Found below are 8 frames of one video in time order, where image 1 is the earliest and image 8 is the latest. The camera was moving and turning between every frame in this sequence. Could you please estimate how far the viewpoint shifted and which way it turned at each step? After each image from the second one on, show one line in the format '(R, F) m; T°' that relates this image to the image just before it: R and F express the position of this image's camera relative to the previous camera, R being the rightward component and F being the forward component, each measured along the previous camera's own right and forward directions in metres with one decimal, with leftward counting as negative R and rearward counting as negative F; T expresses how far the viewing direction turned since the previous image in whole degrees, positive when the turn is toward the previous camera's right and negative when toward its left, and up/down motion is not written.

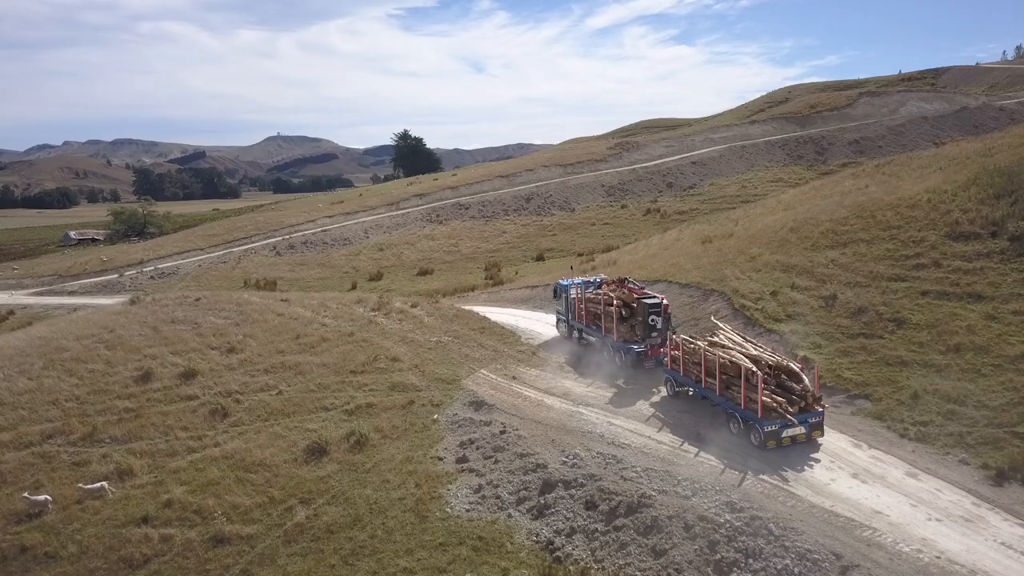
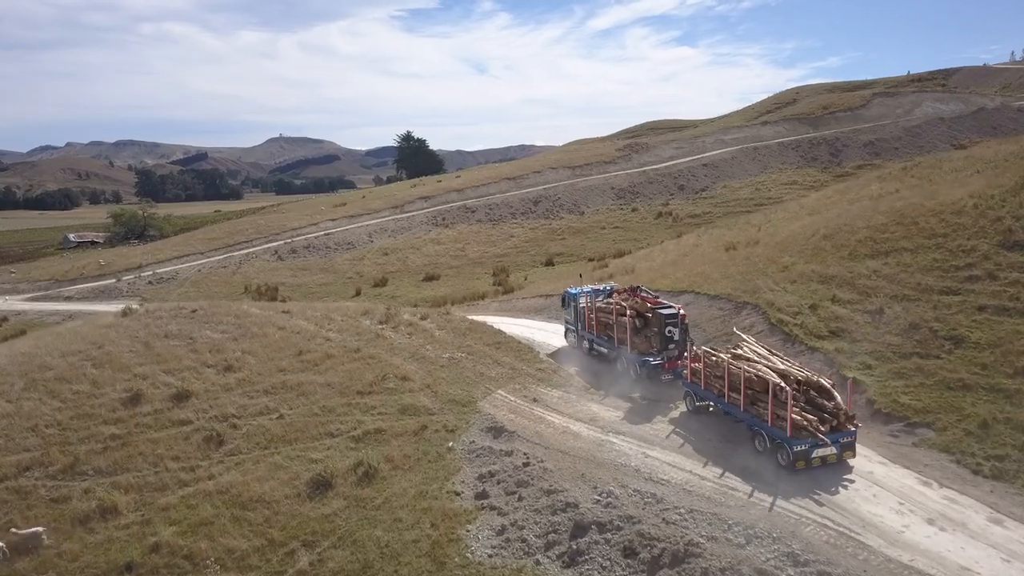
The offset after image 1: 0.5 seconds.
(-0.5, +1.8) m; 0°
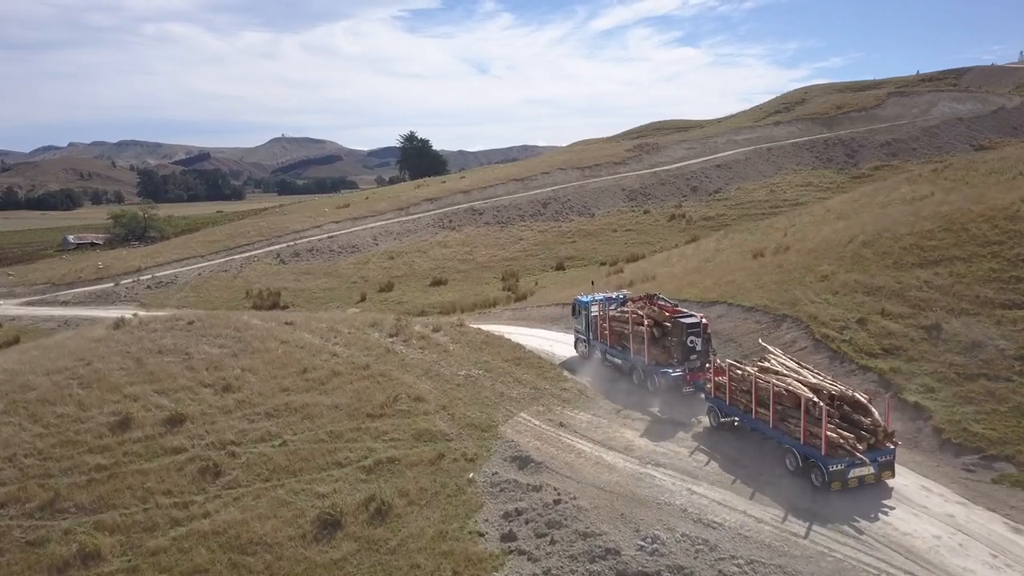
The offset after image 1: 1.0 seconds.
(-0.5, +1.8) m; 0°
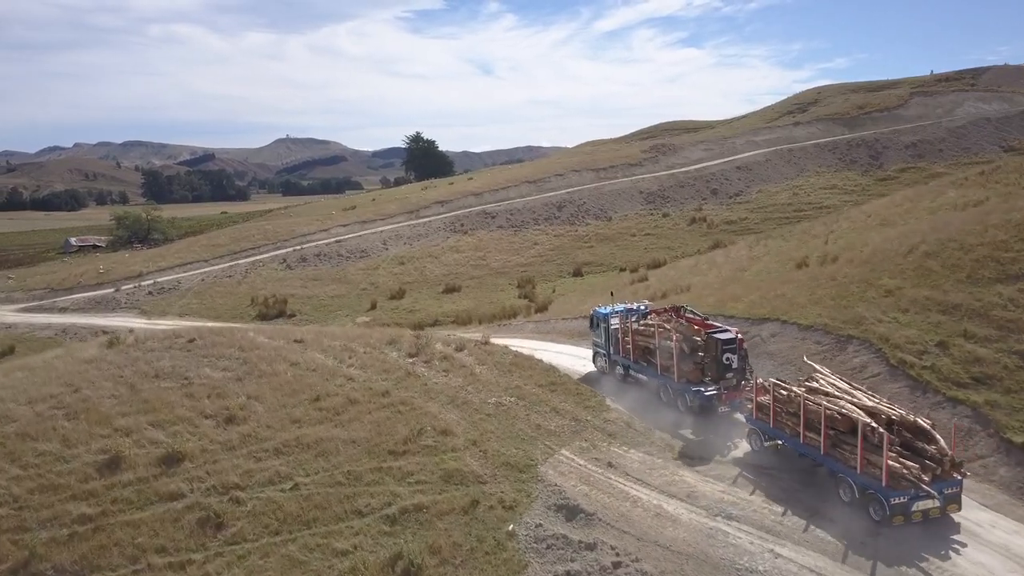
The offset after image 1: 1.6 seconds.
(-0.8, +2.2) m; 0°
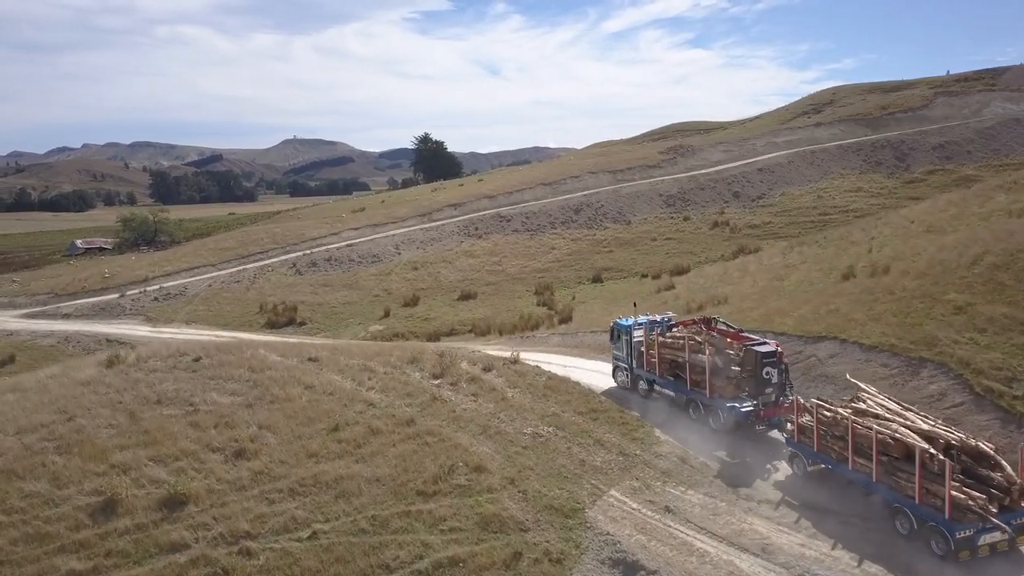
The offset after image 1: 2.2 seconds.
(-0.7, +1.9) m; 0°
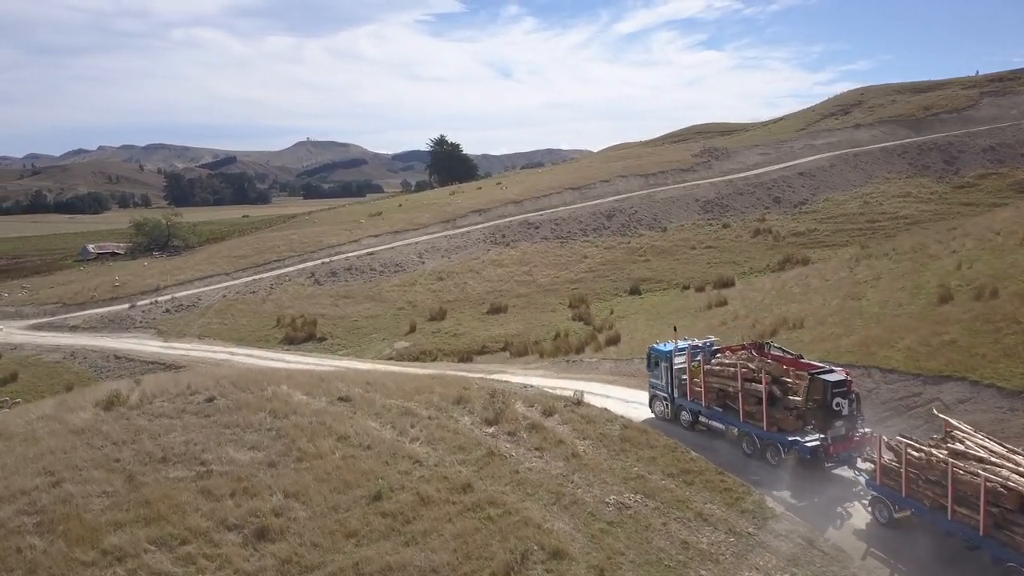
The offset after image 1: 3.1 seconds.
(-1.2, +3.1) m; -1°
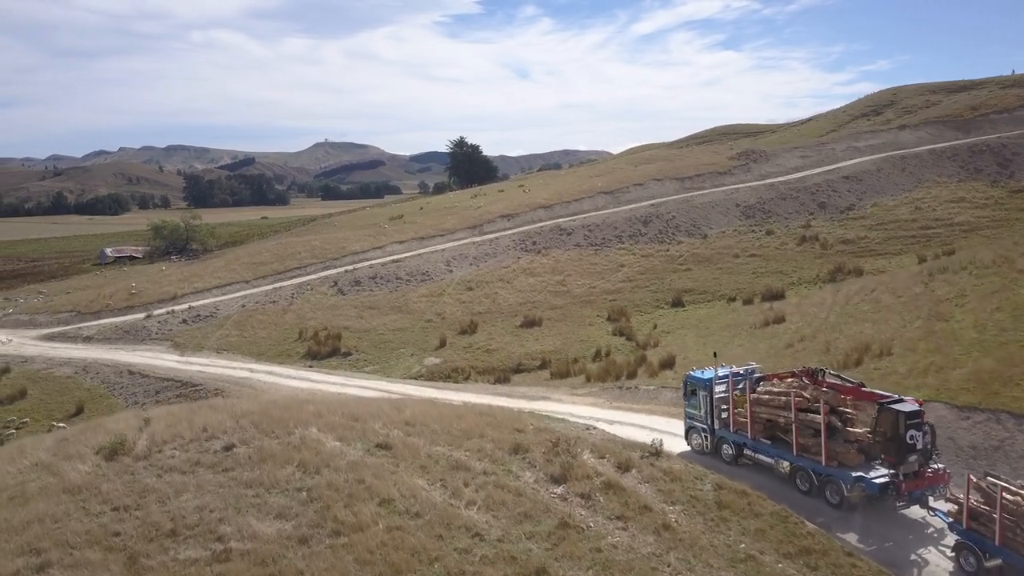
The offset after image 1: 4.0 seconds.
(-1.0, +2.7) m; -1°
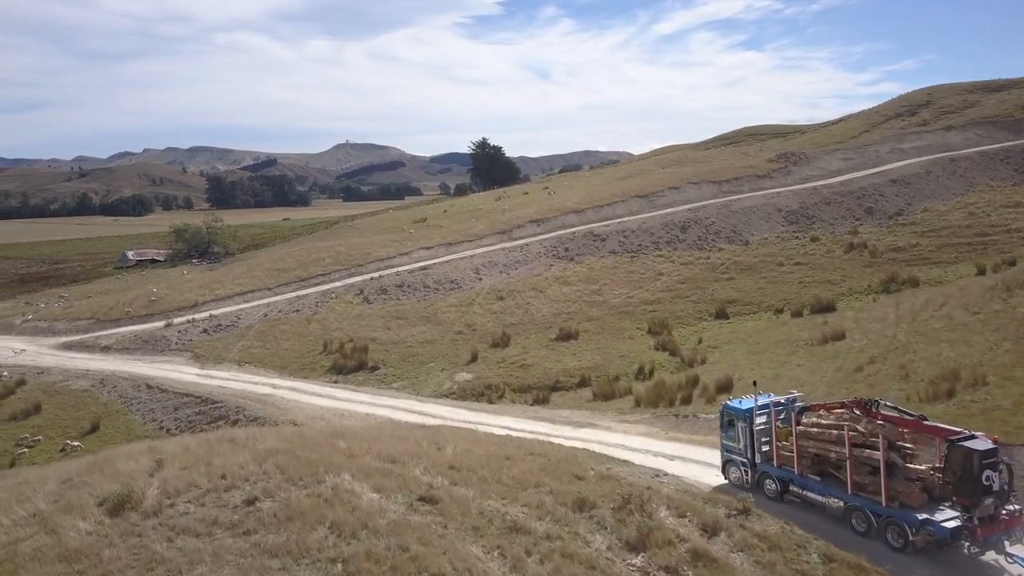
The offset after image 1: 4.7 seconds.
(-0.8, +2.2) m; -1°
